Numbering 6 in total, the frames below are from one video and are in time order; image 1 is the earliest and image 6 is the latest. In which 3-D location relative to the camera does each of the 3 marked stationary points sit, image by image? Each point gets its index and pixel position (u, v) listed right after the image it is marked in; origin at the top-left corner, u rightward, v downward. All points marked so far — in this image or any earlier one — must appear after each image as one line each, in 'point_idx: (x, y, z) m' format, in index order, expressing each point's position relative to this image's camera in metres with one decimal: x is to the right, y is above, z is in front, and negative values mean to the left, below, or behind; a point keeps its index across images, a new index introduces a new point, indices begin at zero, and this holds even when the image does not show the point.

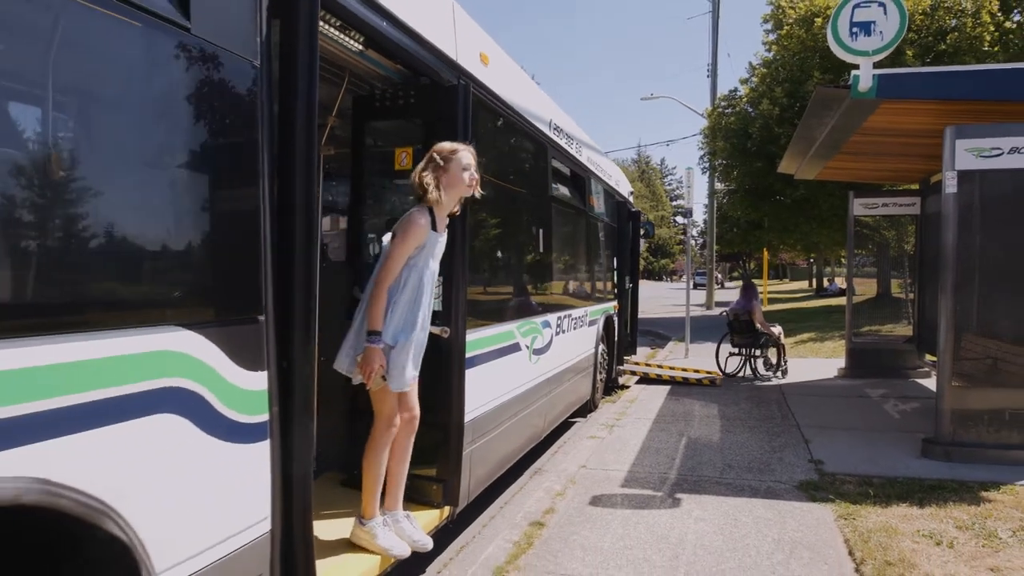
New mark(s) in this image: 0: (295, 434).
0: (-0.8, -0.5, +2.6) m
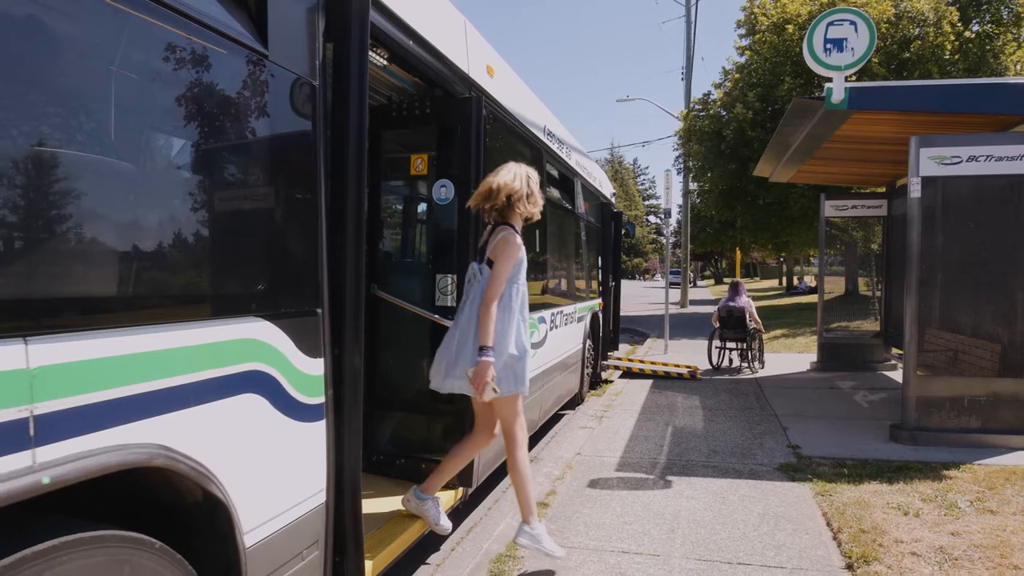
0: (-0.7, -0.5, +3.0) m
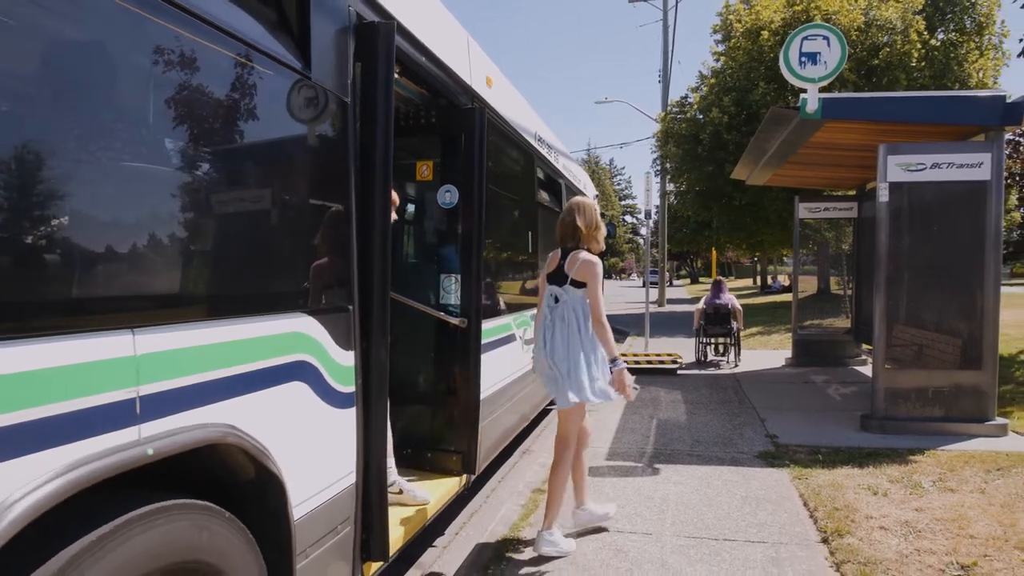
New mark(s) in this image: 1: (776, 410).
0: (-0.6, -0.5, +3.2) m
1: (+2.8, -1.3, +7.8) m
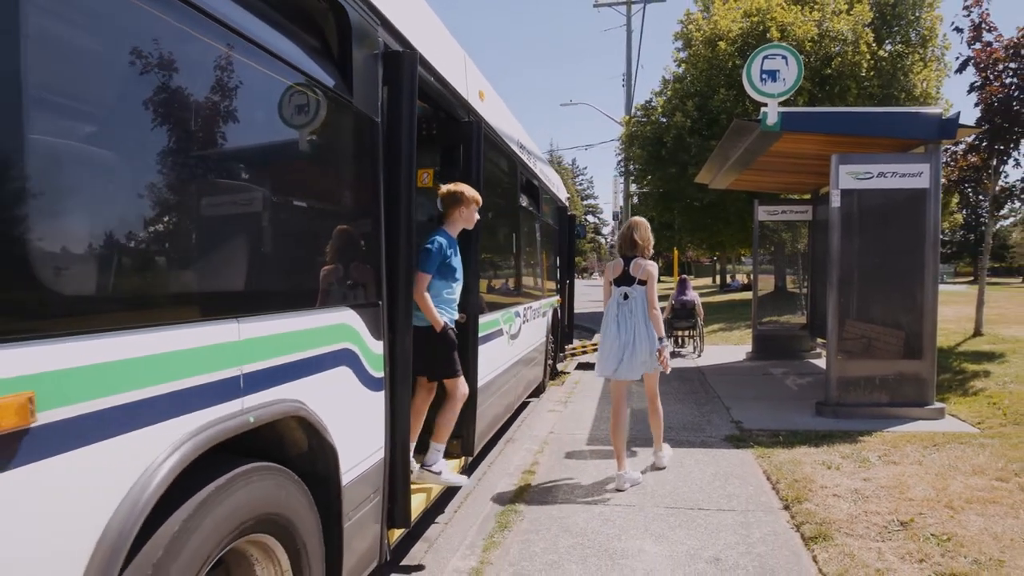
0: (-0.6, -0.5, +3.7) m
1: (+2.6, -1.3, +8.5) m
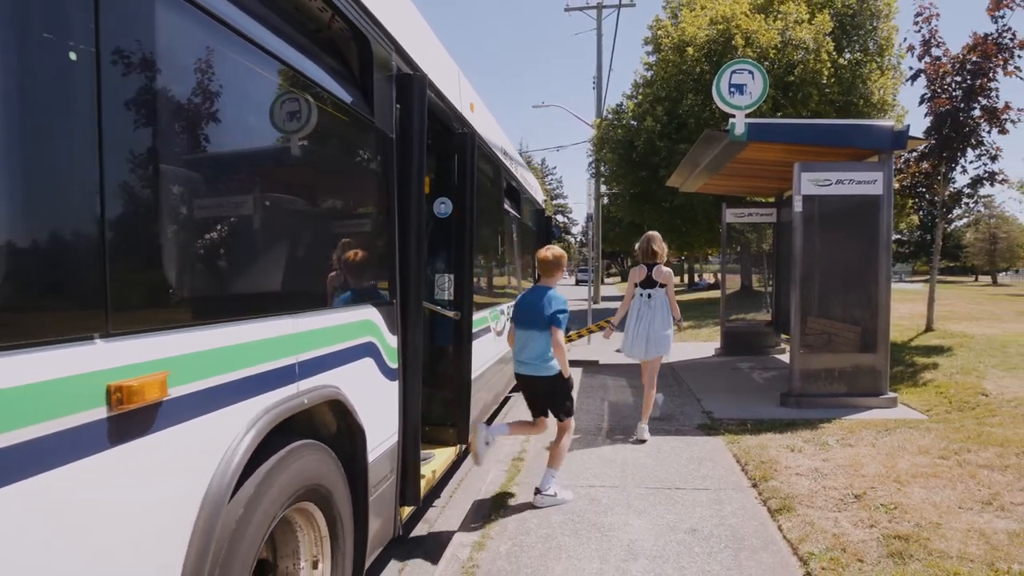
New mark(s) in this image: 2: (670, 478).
0: (-0.6, -0.5, +4.1) m
1: (+2.4, -1.3, +9.0) m
2: (+1.2, -1.4, +5.4) m
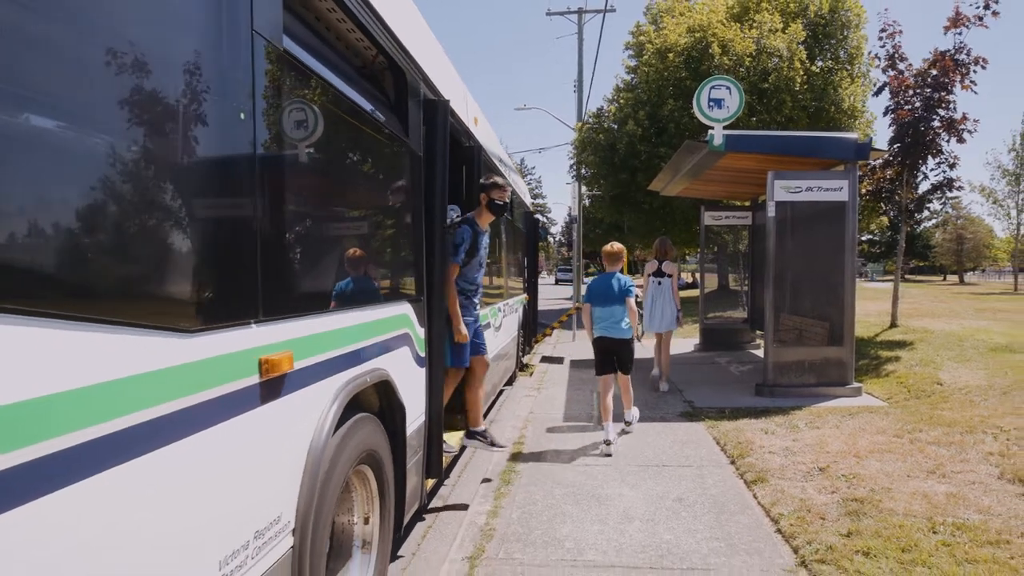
0: (-0.5, -0.5, +4.6) m
1: (+2.3, -1.2, +9.6) m
2: (+1.2, -1.4, +6.0) m
